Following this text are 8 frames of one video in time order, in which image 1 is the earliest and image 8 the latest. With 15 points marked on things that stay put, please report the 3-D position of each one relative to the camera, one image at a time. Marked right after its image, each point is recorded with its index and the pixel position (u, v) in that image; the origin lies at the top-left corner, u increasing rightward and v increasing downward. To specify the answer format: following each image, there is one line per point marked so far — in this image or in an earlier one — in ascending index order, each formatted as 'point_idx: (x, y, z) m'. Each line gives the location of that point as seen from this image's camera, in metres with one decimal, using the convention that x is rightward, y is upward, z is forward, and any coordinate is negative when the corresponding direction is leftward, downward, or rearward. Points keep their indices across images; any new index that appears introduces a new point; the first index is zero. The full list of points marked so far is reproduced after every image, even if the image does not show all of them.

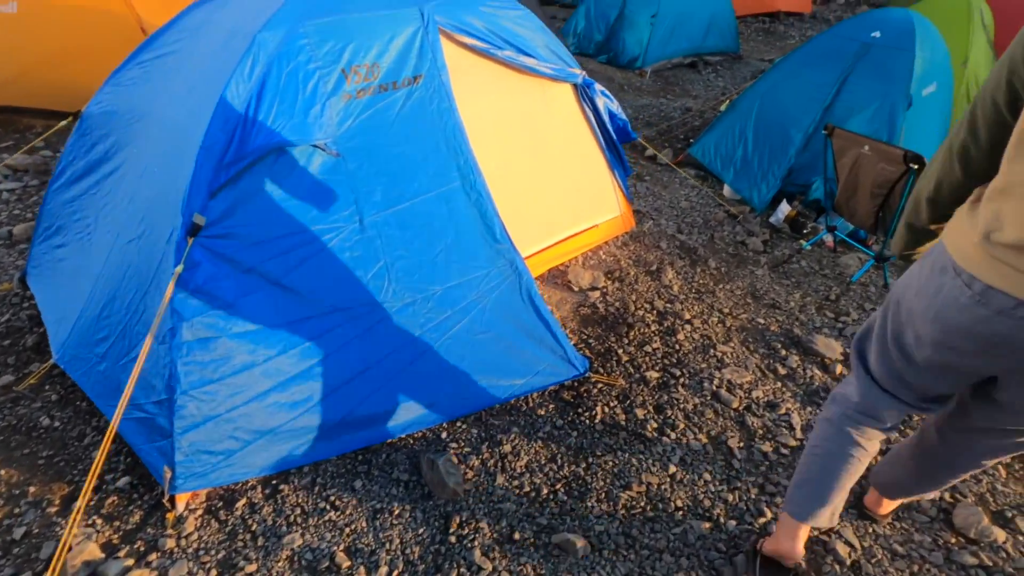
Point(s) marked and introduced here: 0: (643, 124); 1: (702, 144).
0: (+1.5, +1.9, +6.0) m
1: (+1.8, +1.4, +5.0) m
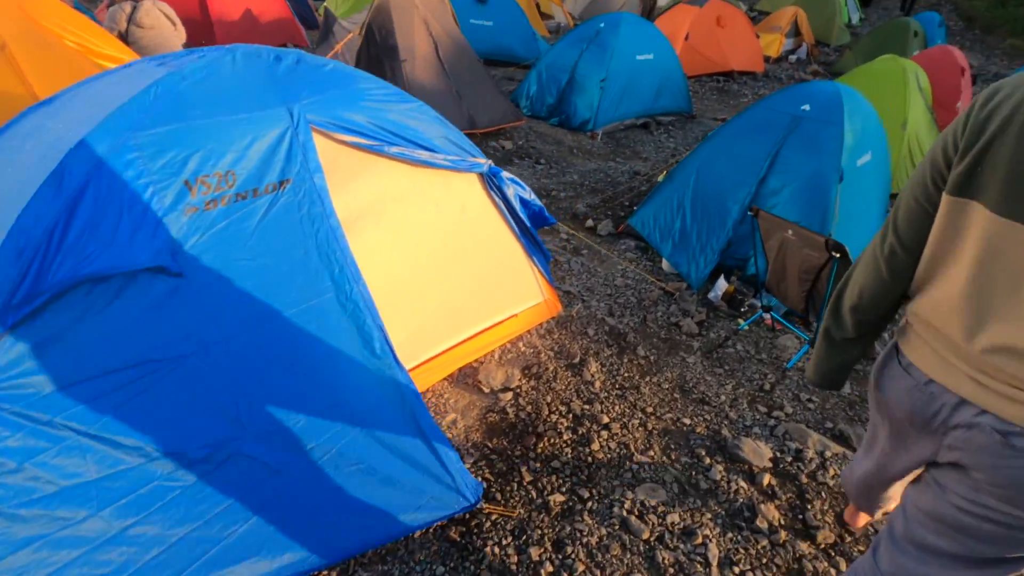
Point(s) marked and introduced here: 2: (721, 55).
0: (+0.8, +1.1, +5.9) m
1: (+1.2, +0.7, +4.9) m
2: (+4.9, +5.5, +12.6) m
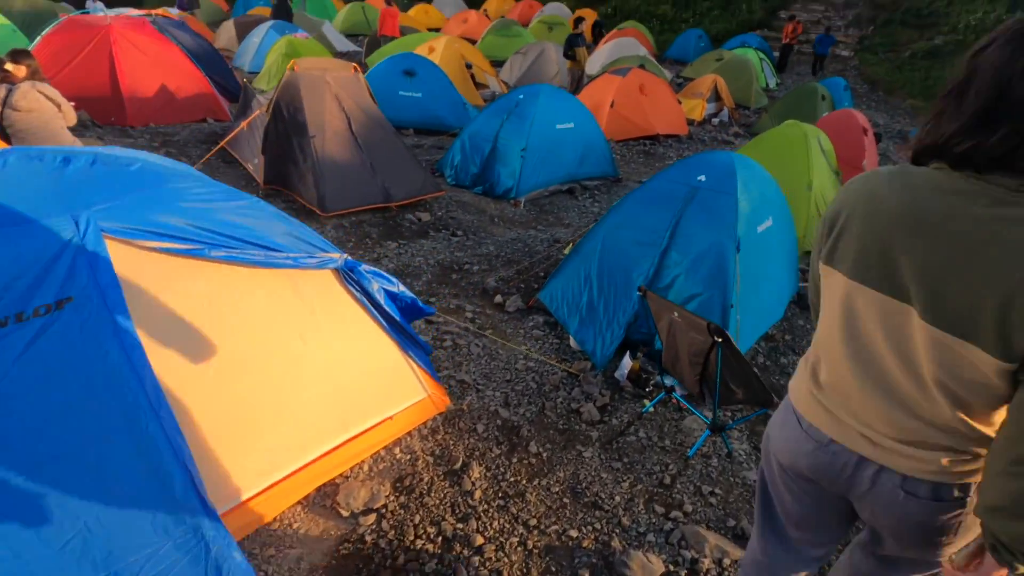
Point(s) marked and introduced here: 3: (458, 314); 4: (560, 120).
0: (-0.1, +0.3, +5.8) m
1: (+0.3, 0.0, +4.8) m
2: (+3.3, +4.1, +13.1) m
3: (-0.5, -0.2, +4.6) m
4: (+0.8, +2.6, +8.4) m
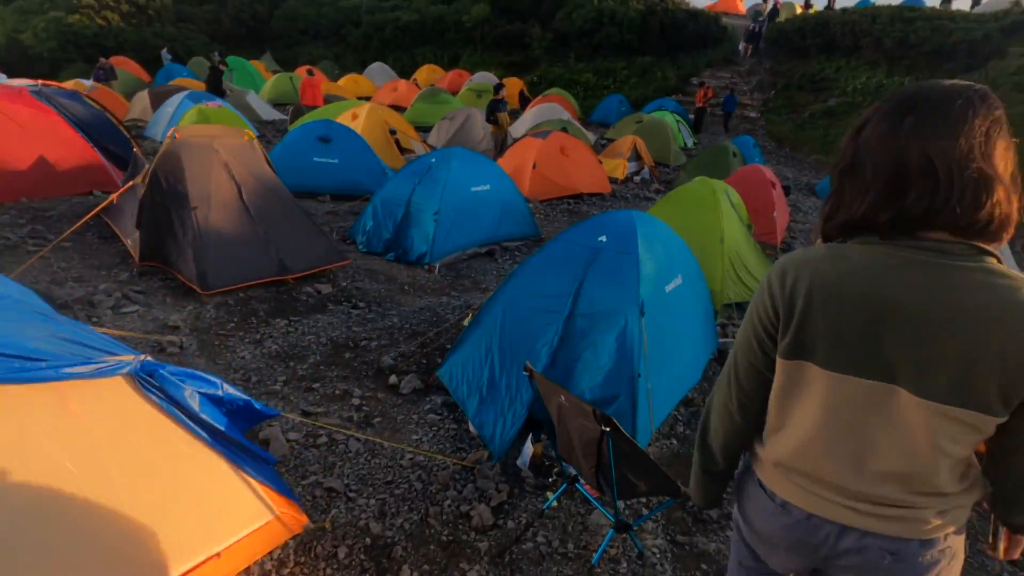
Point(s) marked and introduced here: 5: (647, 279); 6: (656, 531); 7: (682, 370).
0: (-1.1, -0.5, +5.3) m
1: (-0.5, -0.6, +4.3) m
2: (+1.4, +2.7, +13.3) m
3: (-1.3, -0.9, +4.1) m
4: (-0.5, +1.6, +8.3) m
5: (+1.0, +0.1, +4.1) m
6: (+0.8, -1.4, +3.1) m
7: (+1.4, -0.7, +4.4) m
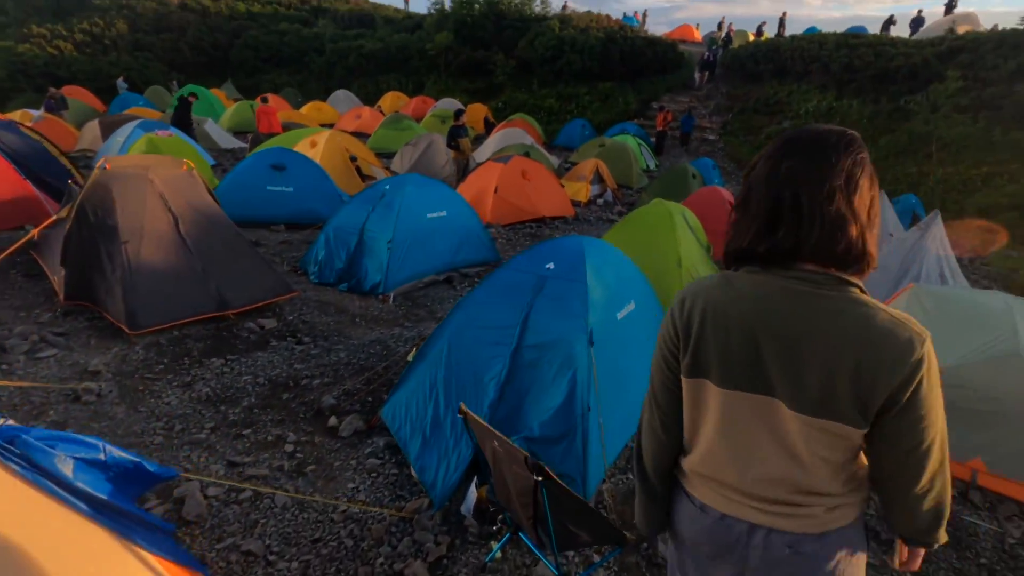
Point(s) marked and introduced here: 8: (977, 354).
0: (-1.5, -0.8, +5.0) m
1: (-0.9, -0.9, +4.1) m
2: (+0.4, +2.1, +13.3) m
3: (-1.7, -1.1, +3.8) m
4: (-1.2, +1.2, +8.1) m
5: (+0.6, -0.1, +4.0) m
6: (+0.5, -1.5, +2.9) m
7: (+1.0, -0.9, +4.3) m
8: (+4.1, -0.6, +4.7) m
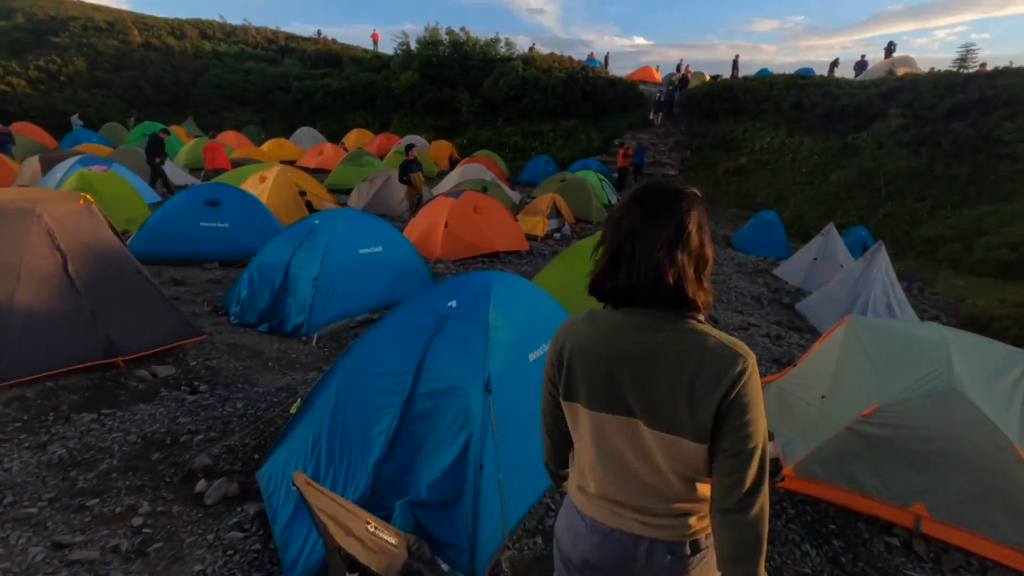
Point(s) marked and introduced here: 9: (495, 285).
0: (-2.3, -1.1, +4.5) m
1: (-1.6, -1.2, +3.6) m
2: (-0.7, +1.2, +13.0) m
3: (-2.4, -1.4, +3.2) m
4: (-2.1, +0.6, +7.7) m
5: (-0.1, -0.4, +3.6) m
6: (-0.1, -1.7, +2.4) m
7: (+0.3, -1.2, +3.9) m
8: (+3.3, -0.8, +4.4) m
9: (-0.1, 0.0, +3.9) m
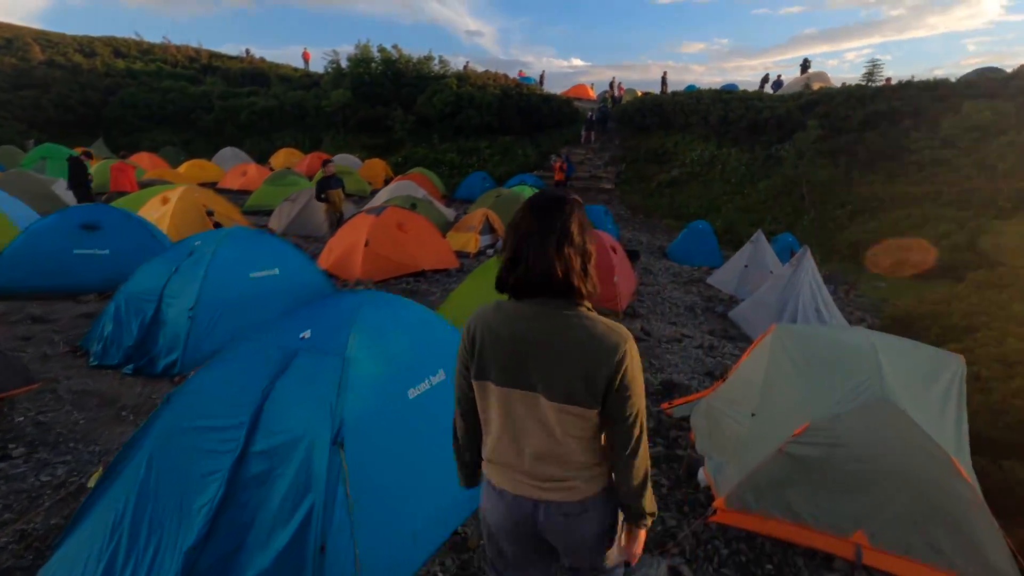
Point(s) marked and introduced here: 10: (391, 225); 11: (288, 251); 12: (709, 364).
0: (-3.0, -1.4, +3.6) m
1: (-2.3, -1.4, +2.7) m
2: (-2.4, +0.7, +12.3) m
3: (-3.0, -1.6, +2.3) m
4: (-3.3, +0.3, +6.8) m
5: (-0.8, -0.5, +2.9) m
6: (-0.7, -1.8, +1.6) m
7: (-0.5, -1.3, +3.2) m
8: (+2.5, -0.9, +4.0) m
9: (-0.9, -0.1, +3.2) m
10: (-2.8, +1.4, +12.1) m
11: (-3.1, +0.5, +7.3) m
12: (+3.0, -1.2, +8.2) m
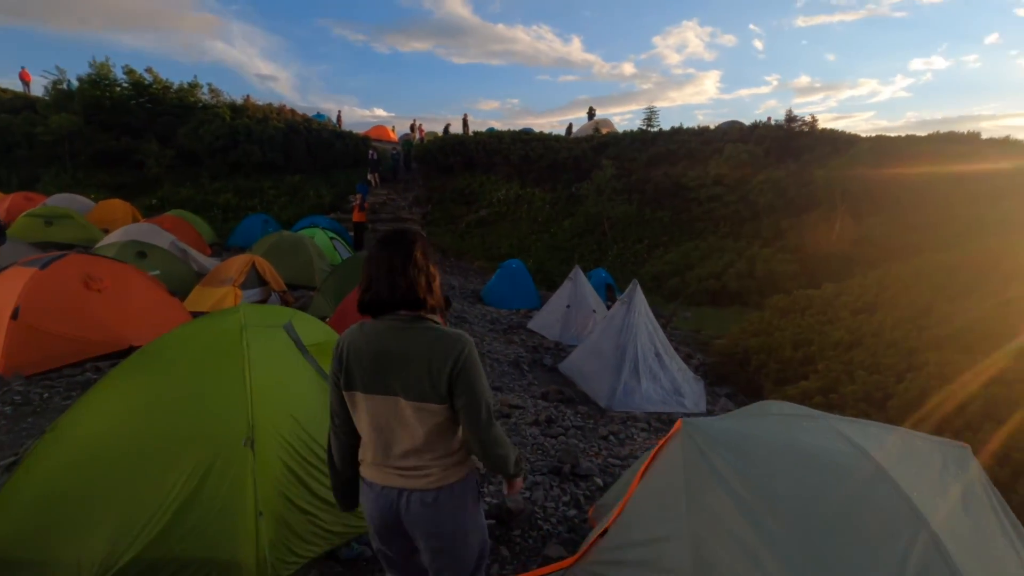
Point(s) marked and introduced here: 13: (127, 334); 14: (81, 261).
0: (-3.7, -1.9, -0.5) m
1: (-2.8, -1.8, -1.1) m
2: (-6.1, -0.6, +8.0) m
3: (-3.3, -2.0, -1.7) m
4: (-5.2, -0.6, +2.6) m
5: (-1.5, -0.9, -0.3) m
6: (-0.9, -2.0, -1.6) m
7: (-1.2, -1.6, 0.0) m
8: (+1.3, -1.1, +1.8) m
9: (-1.7, -0.5, -0.1) m
10: (-6.5, +0.1, +7.8) m
11: (-5.2, -0.4, +3.1) m
12: (+0.4, -1.8, +5.9) m
13: (-5.9, -0.7, +8.2) m
14: (-6.4, +0.4, +7.9) m
